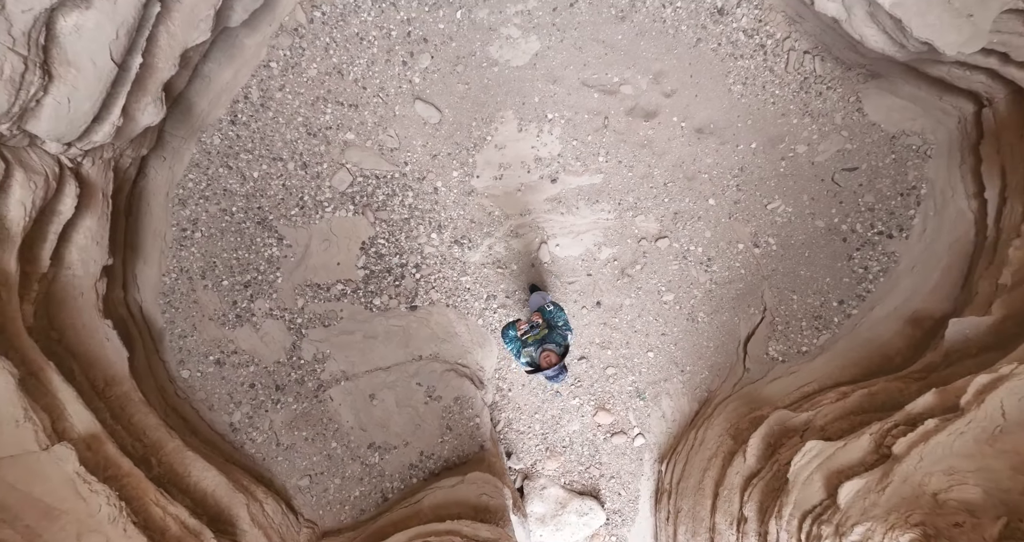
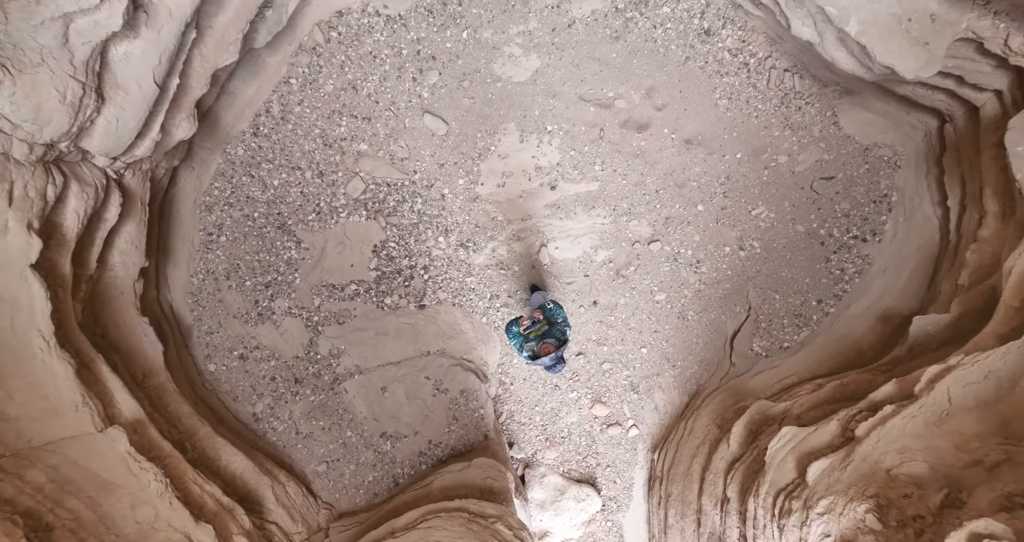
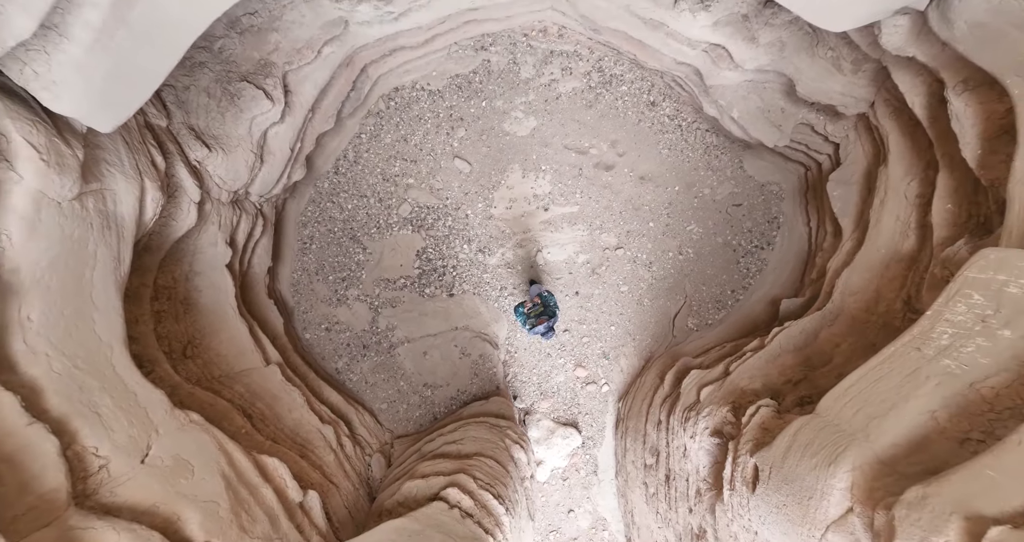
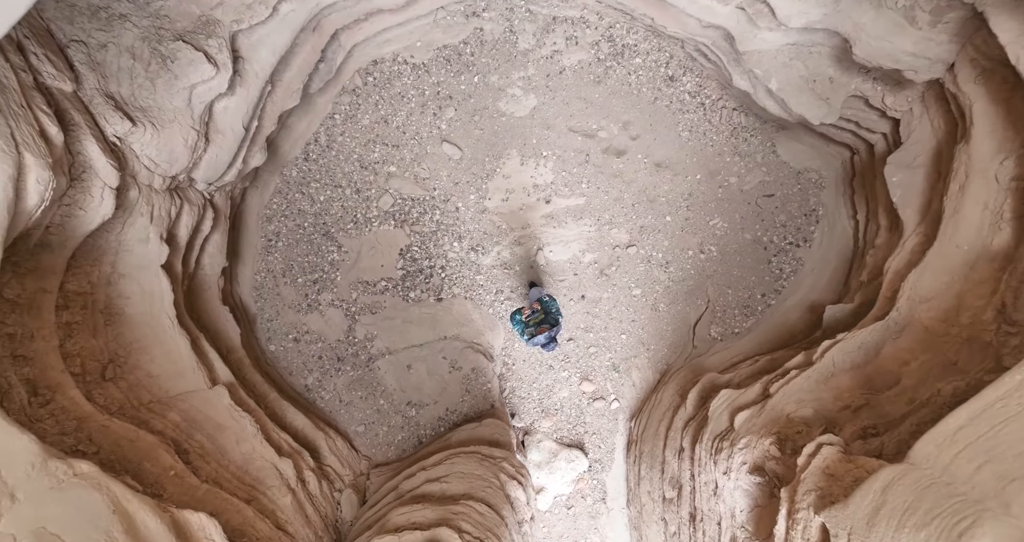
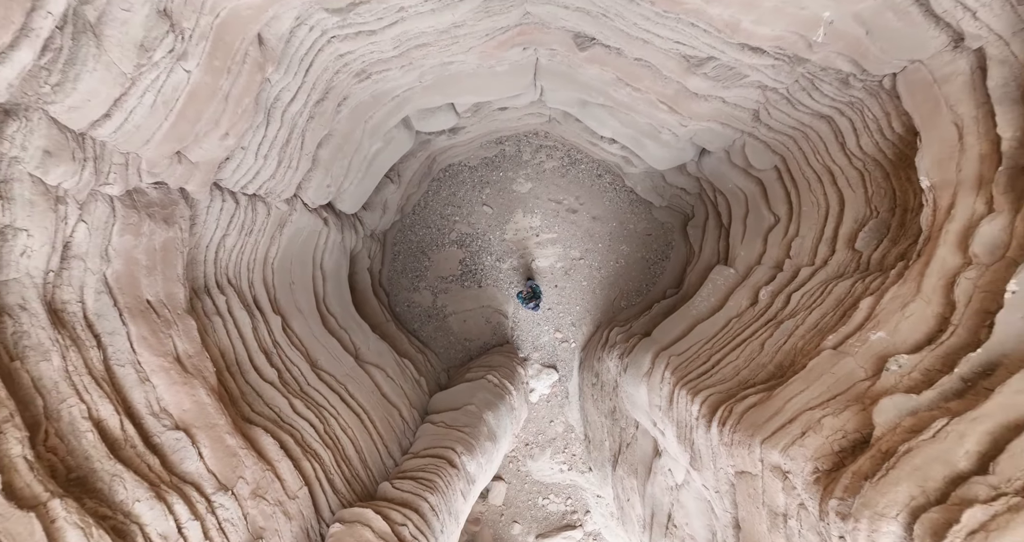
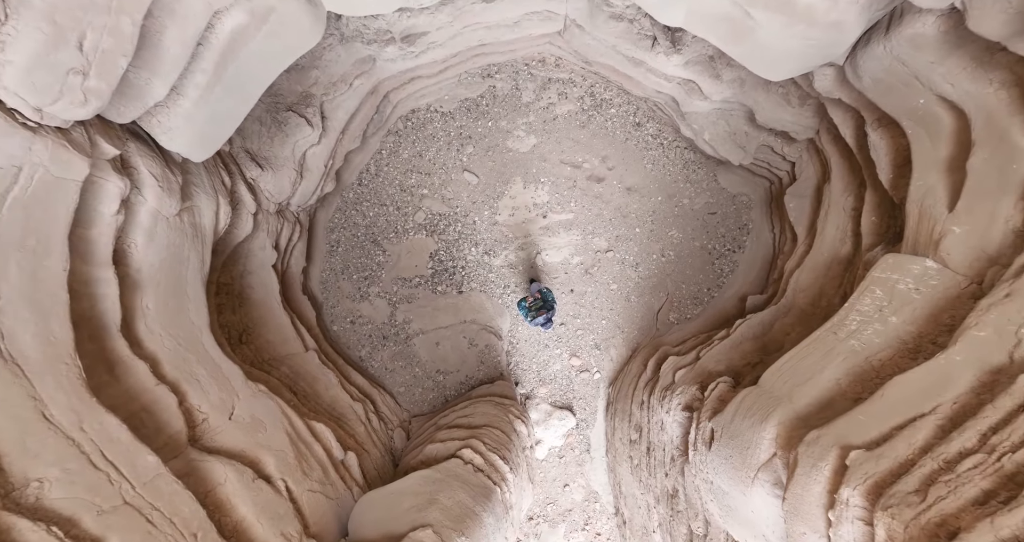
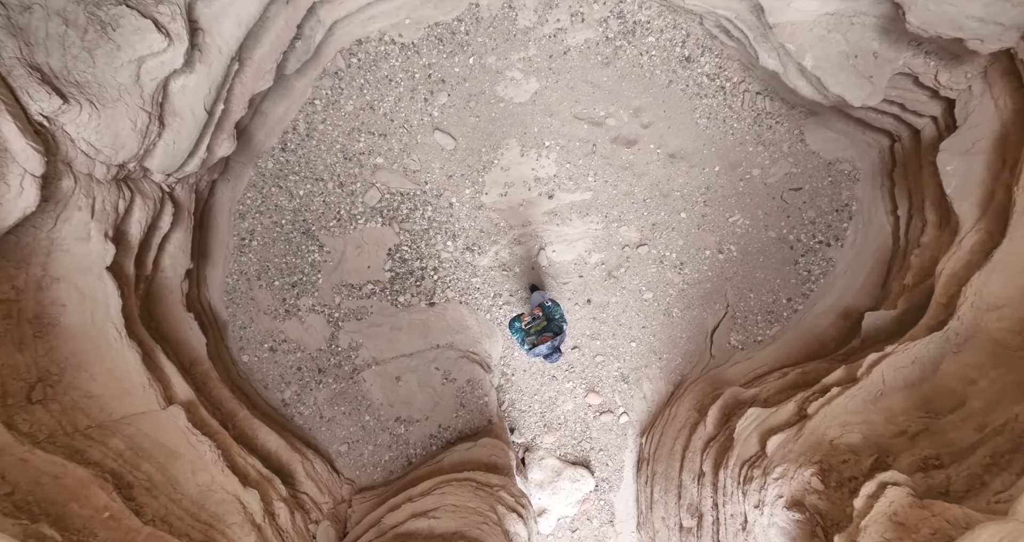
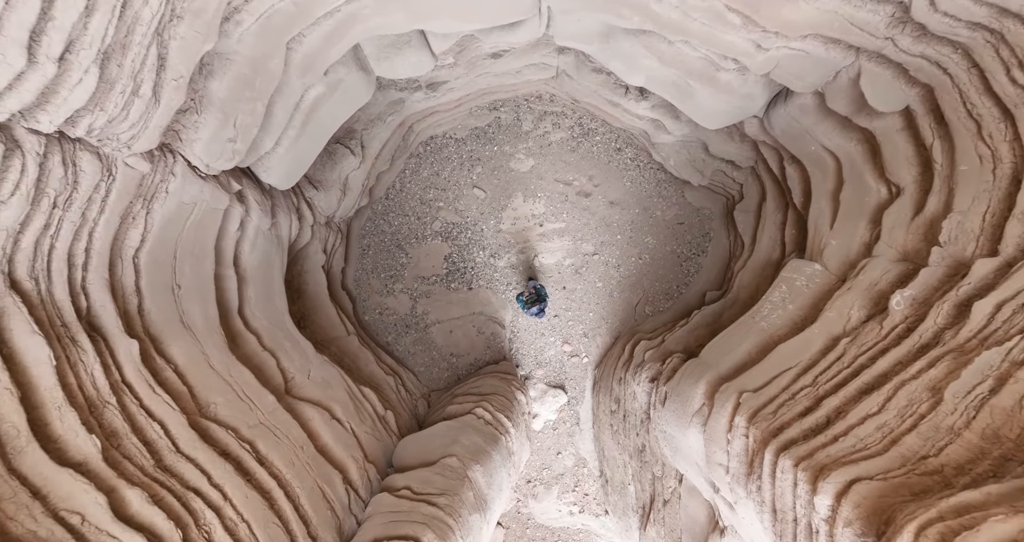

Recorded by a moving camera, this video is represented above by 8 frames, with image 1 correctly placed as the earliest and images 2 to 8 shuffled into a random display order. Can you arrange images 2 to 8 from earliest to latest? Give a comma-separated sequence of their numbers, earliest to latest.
2, 7, 4, 3, 6, 8, 5
